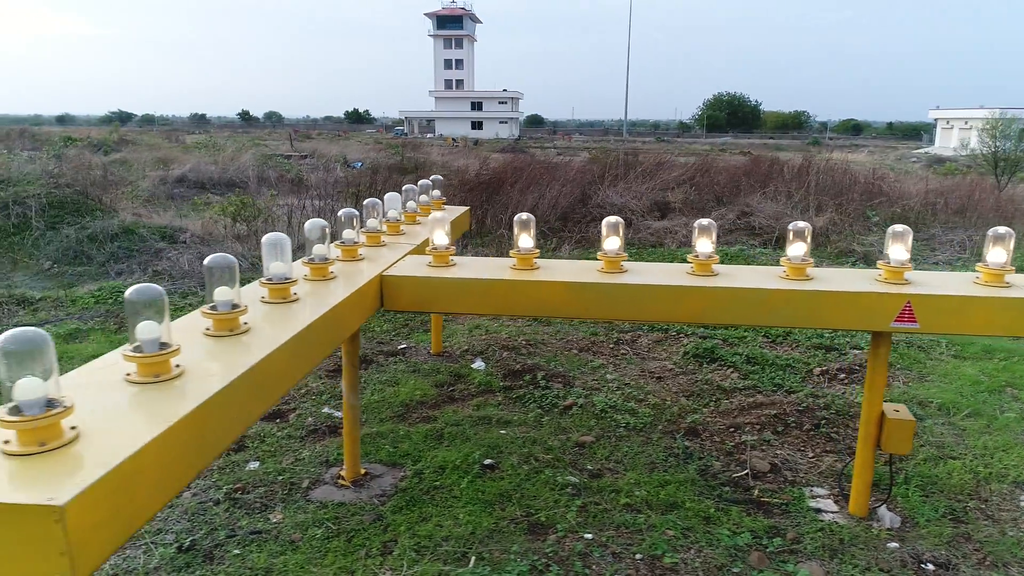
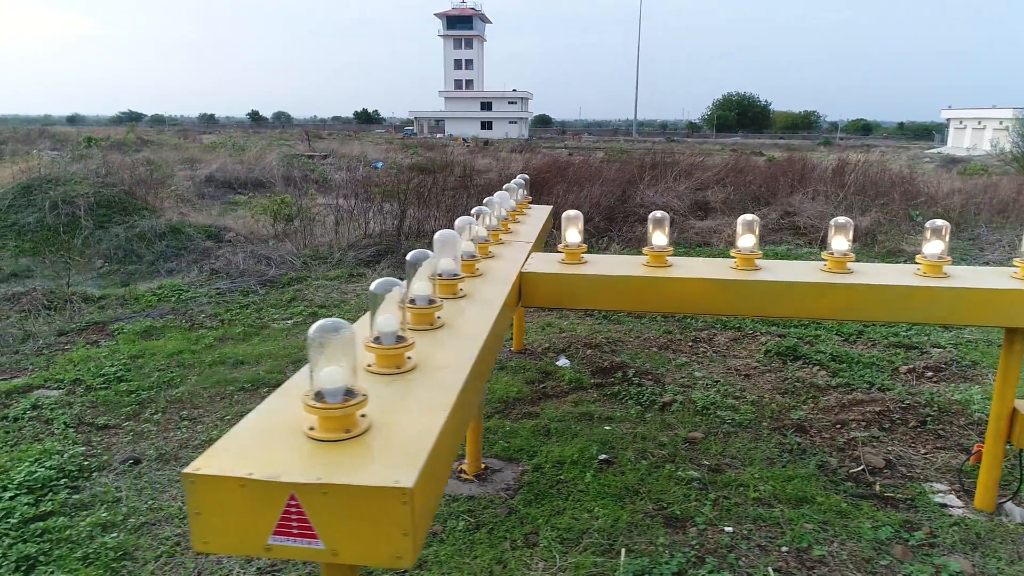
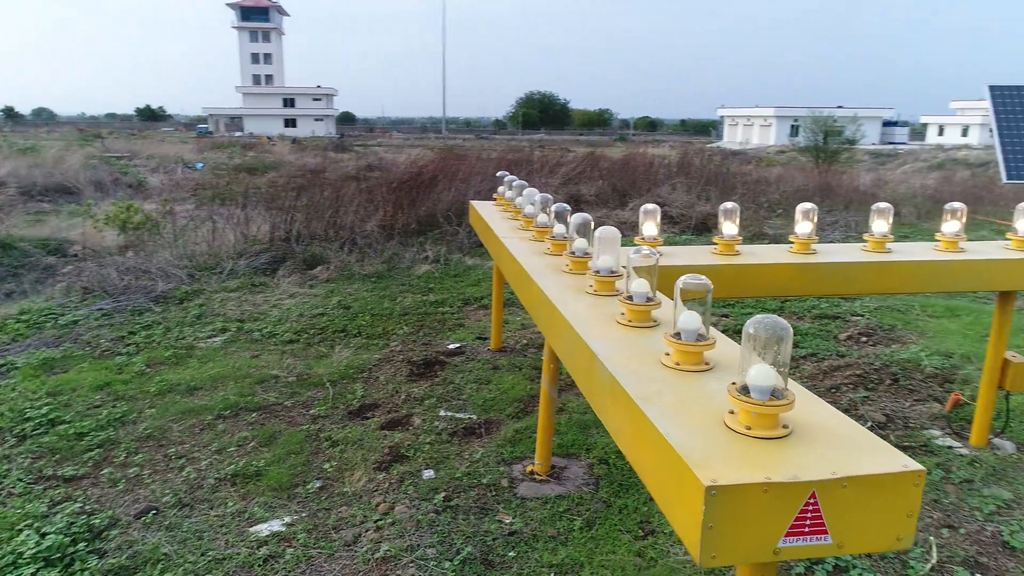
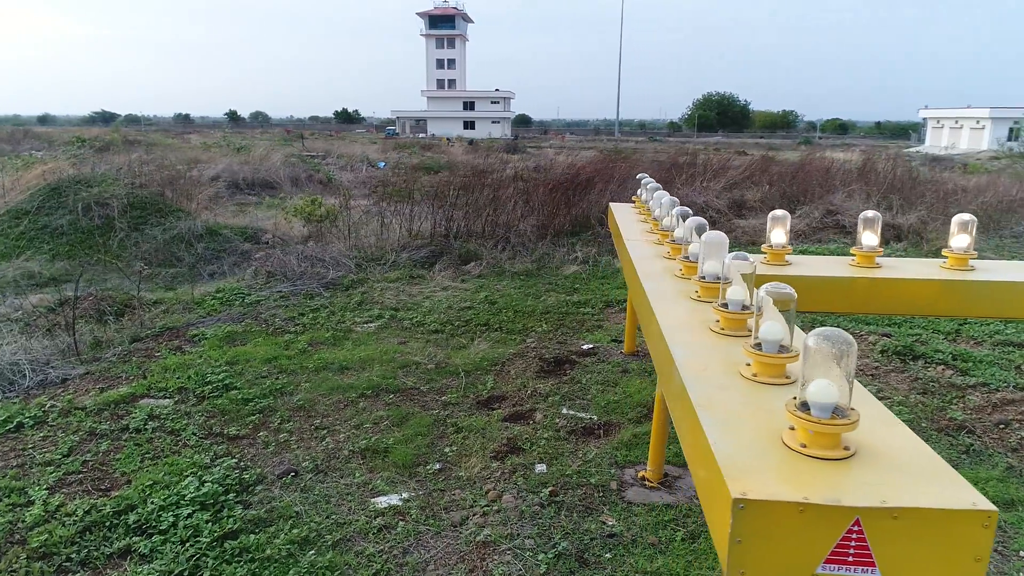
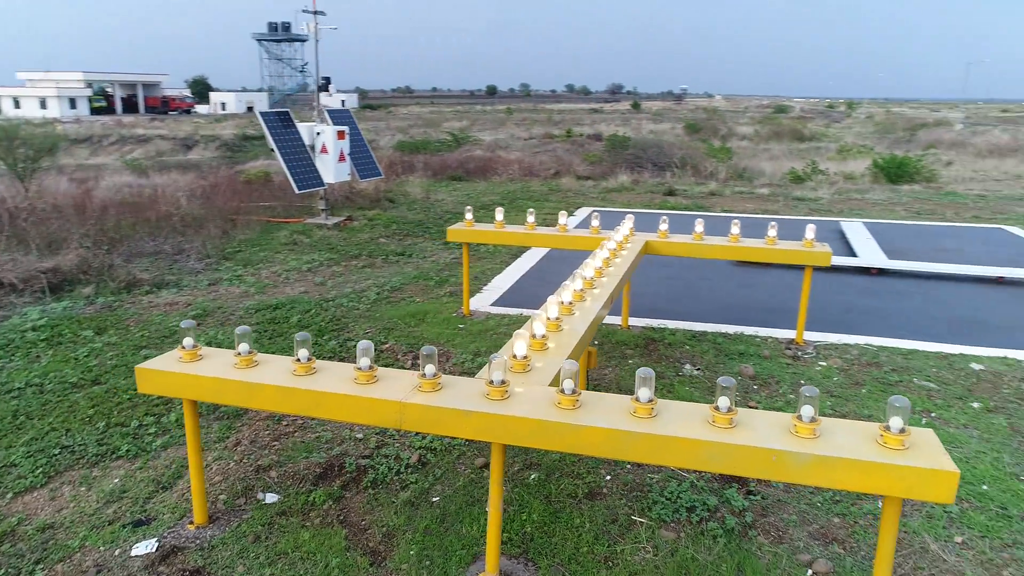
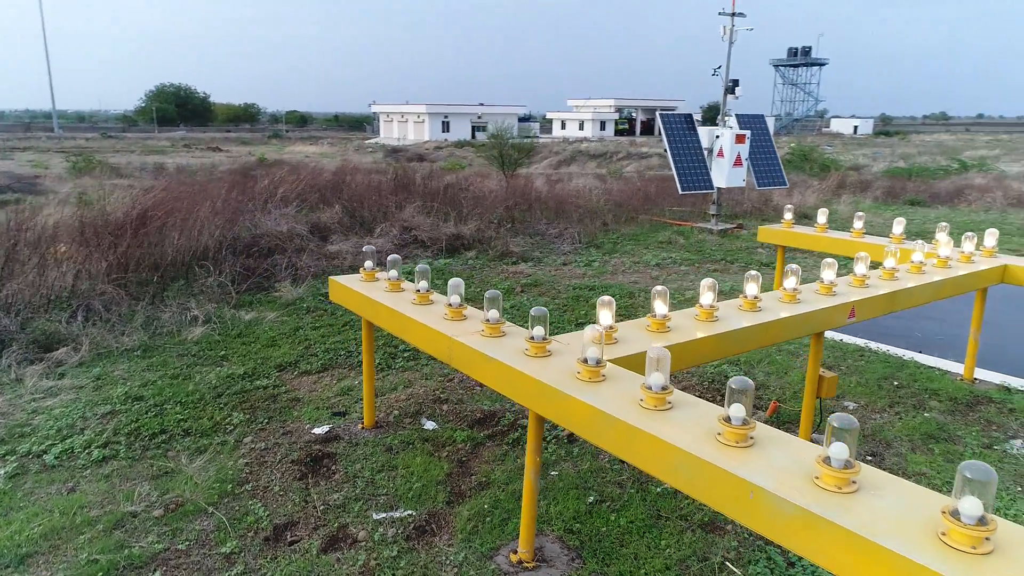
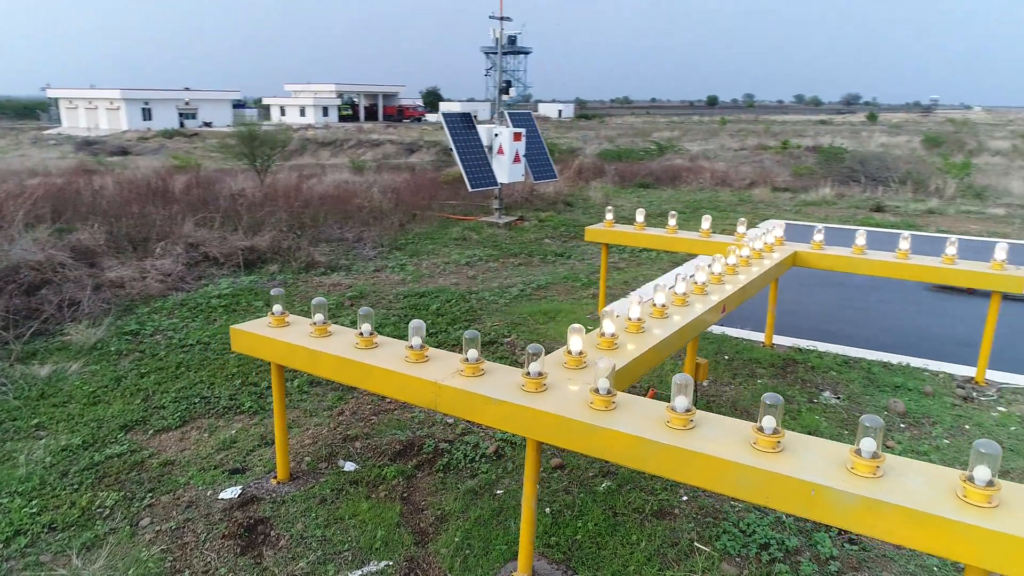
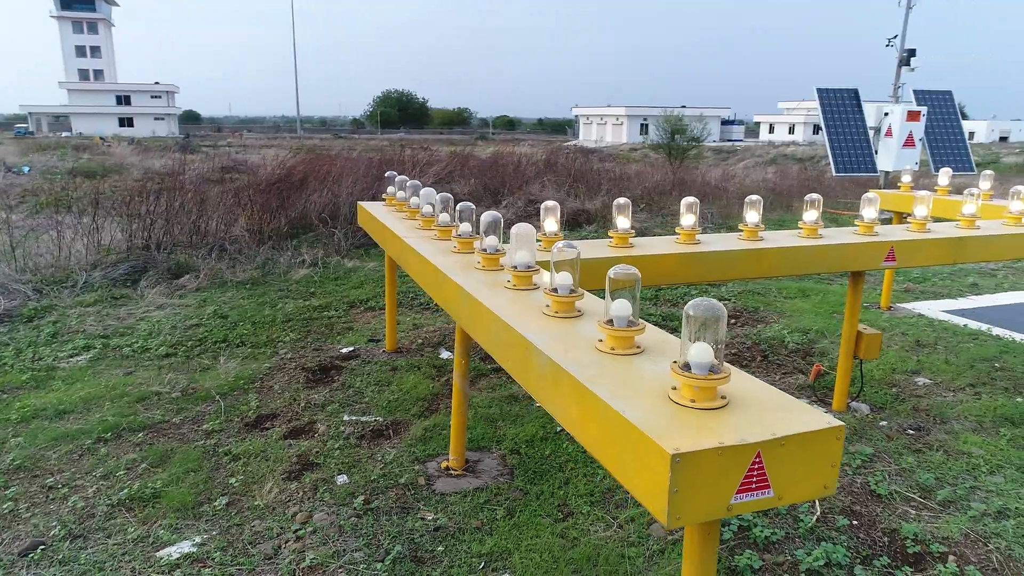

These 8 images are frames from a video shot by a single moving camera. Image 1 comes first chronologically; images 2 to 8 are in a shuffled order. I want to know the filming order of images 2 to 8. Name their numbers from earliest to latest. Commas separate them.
2, 4, 3, 8, 6, 7, 5
